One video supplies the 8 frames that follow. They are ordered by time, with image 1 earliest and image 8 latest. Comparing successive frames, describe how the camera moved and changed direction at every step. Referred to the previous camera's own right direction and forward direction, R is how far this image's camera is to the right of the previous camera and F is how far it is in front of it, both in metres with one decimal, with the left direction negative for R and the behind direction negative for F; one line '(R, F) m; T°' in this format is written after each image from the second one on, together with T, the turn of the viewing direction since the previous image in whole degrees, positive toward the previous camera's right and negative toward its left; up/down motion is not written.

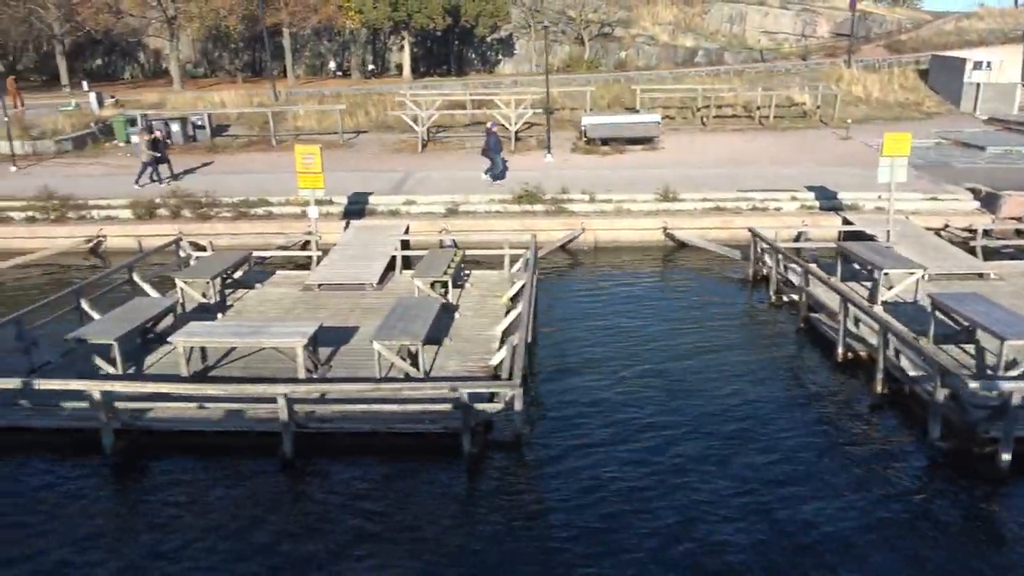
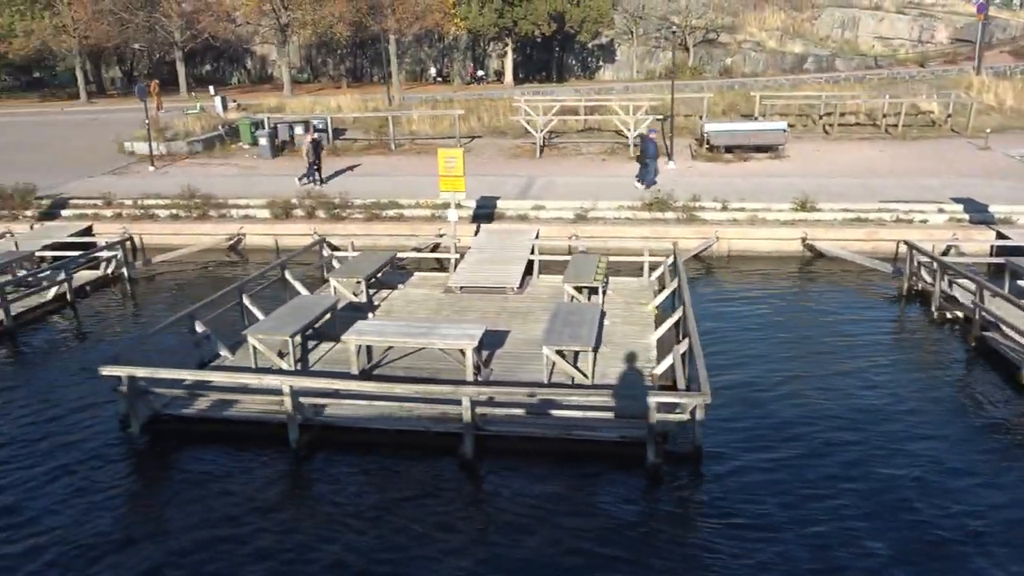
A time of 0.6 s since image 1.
(-1.3, +0.1) m; -6°
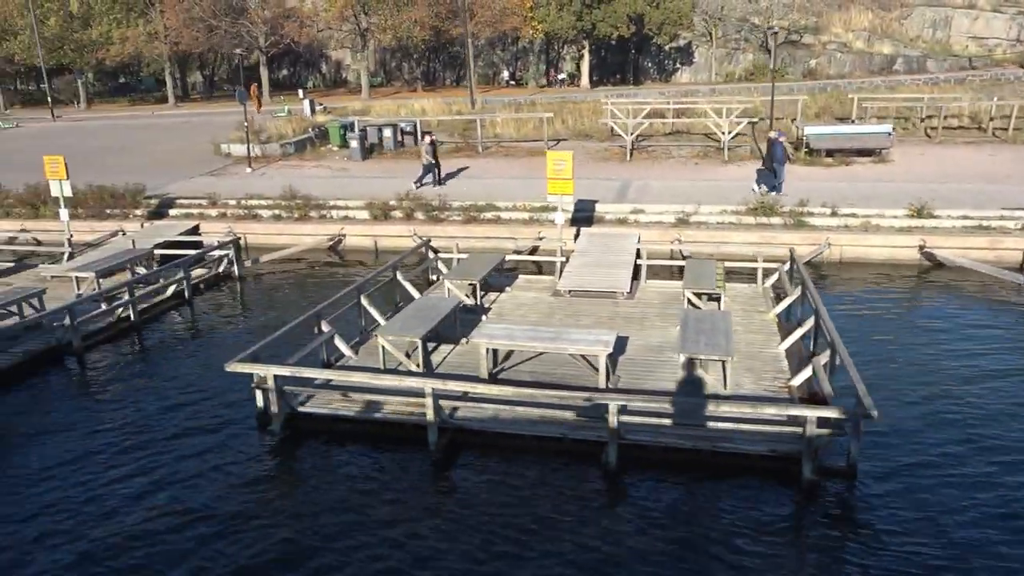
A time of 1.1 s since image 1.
(-1.0, +0.1) m; -4°
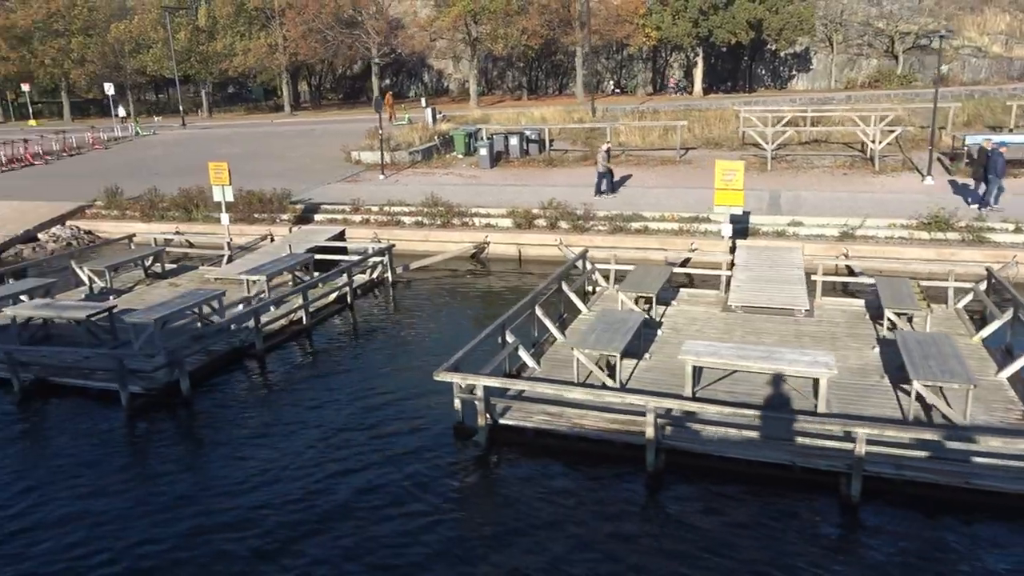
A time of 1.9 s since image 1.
(-1.6, +0.2) m; -6°
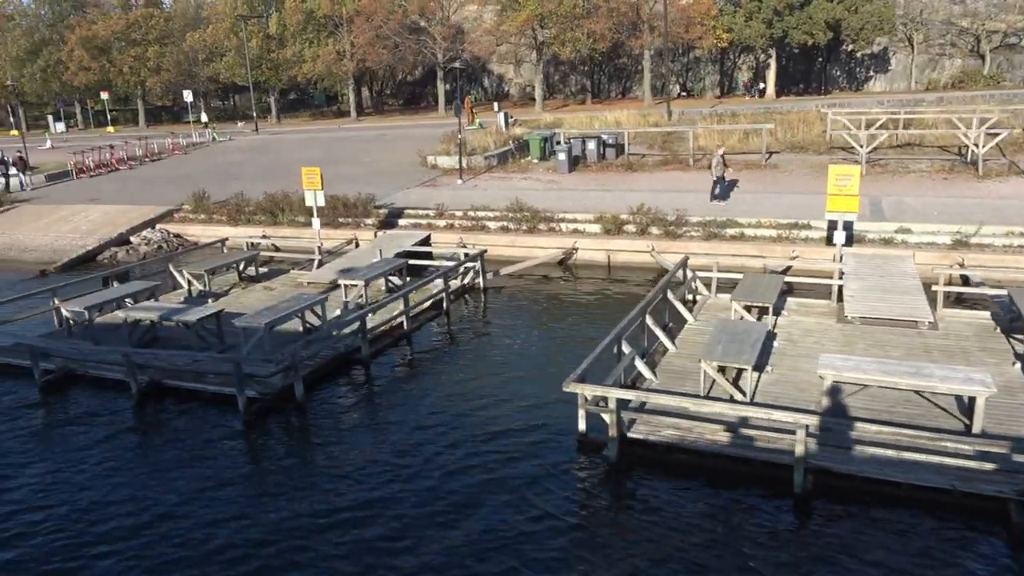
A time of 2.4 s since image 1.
(-1.0, +0.2) m; -4°
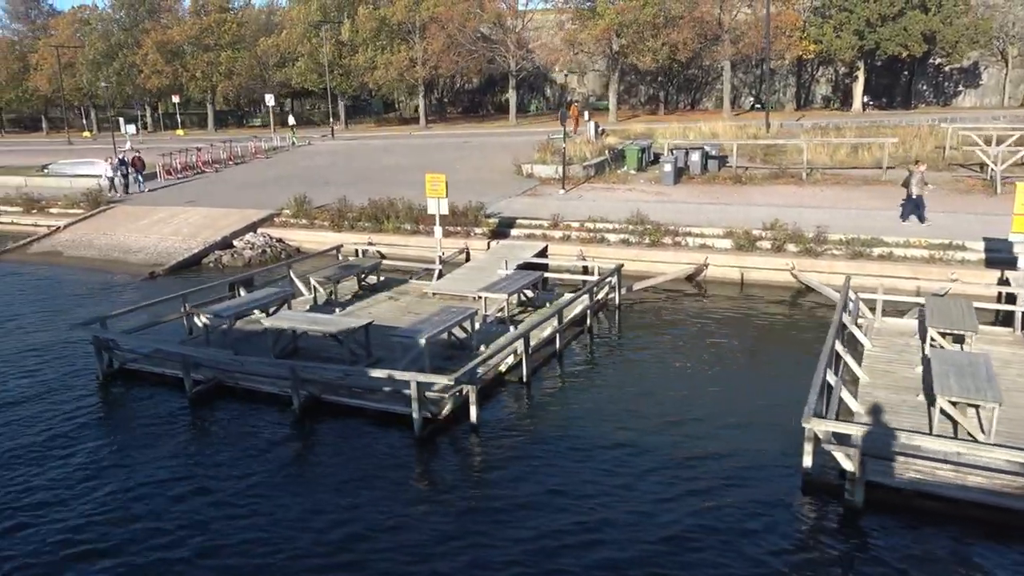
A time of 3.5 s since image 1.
(-2.1, +0.6) m; -3°
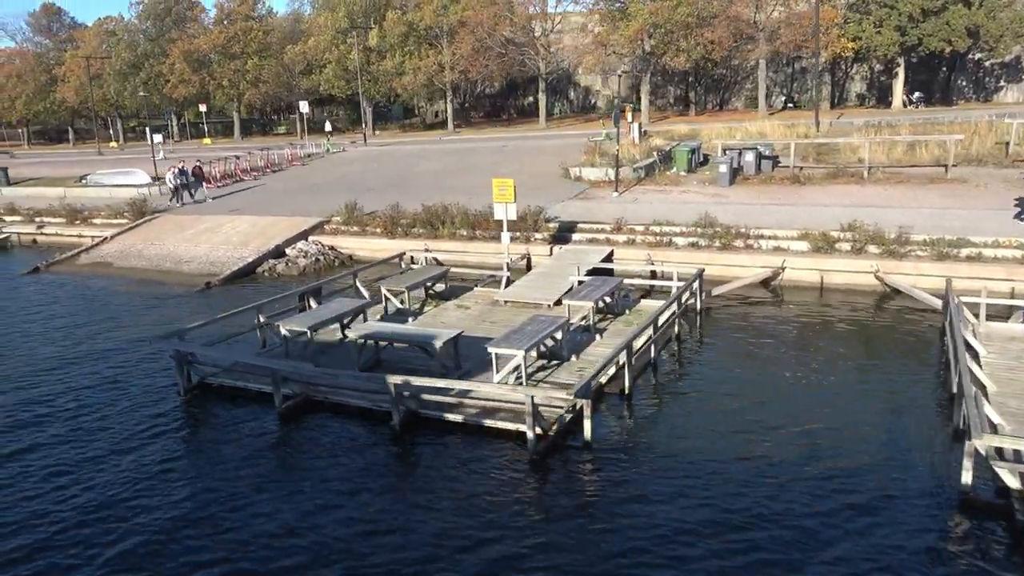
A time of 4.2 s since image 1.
(-1.3, +0.4) m; -1°
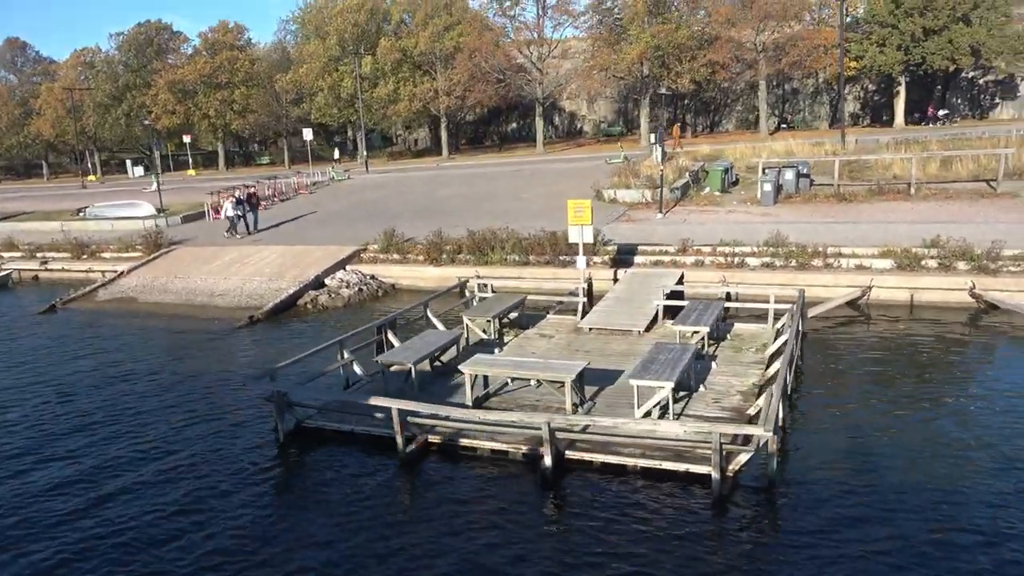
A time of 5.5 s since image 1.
(-2.4, +0.9) m; +2°
